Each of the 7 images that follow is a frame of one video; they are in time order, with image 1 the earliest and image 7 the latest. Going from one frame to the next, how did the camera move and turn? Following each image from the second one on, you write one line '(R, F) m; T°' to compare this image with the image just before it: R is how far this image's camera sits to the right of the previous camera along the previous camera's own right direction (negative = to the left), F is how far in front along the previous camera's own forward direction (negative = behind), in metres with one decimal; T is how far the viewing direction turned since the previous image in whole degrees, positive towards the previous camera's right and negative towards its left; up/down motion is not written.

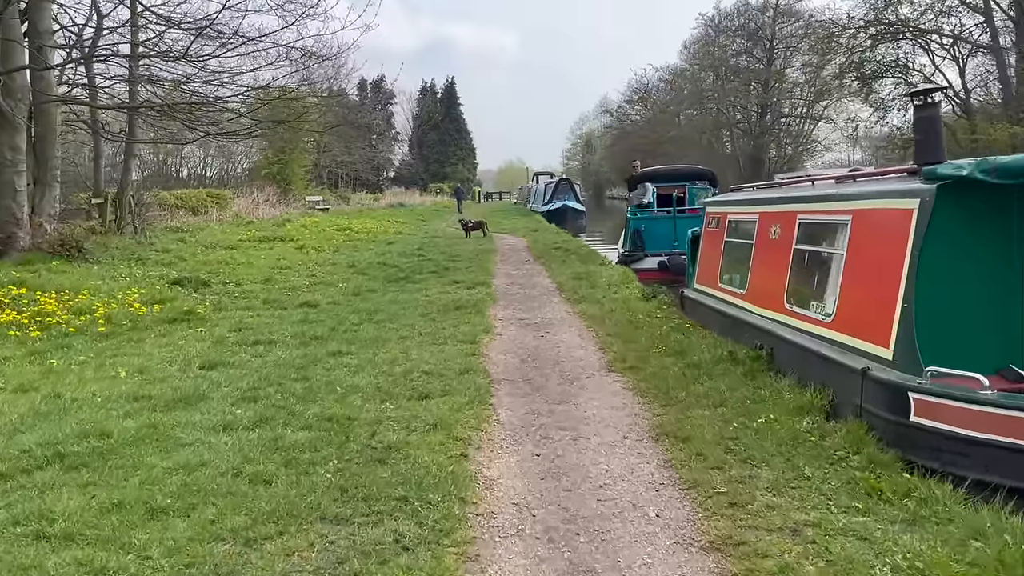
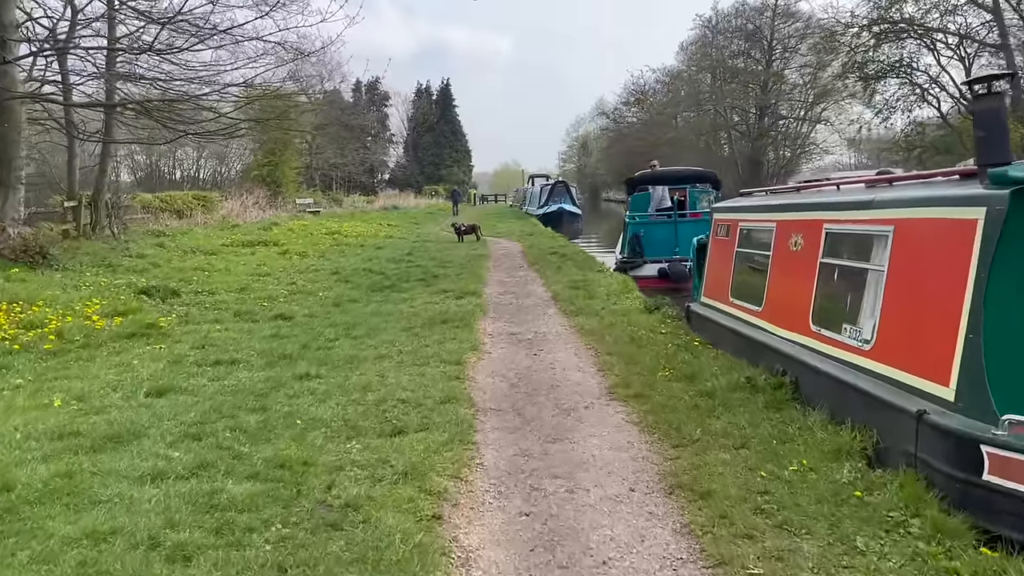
(+0.1, +0.8) m; 0°
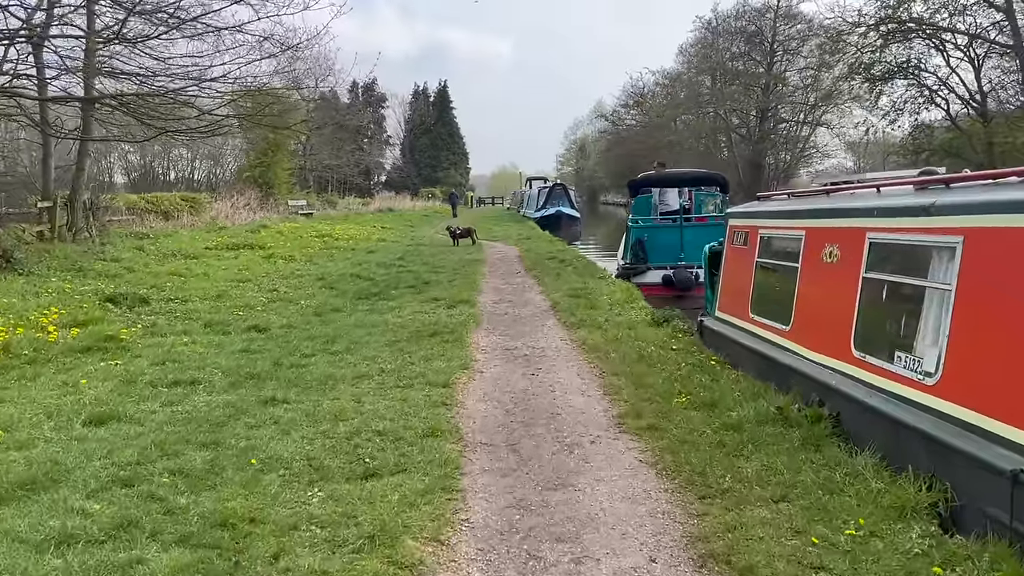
(0.0, +0.8) m; 0°
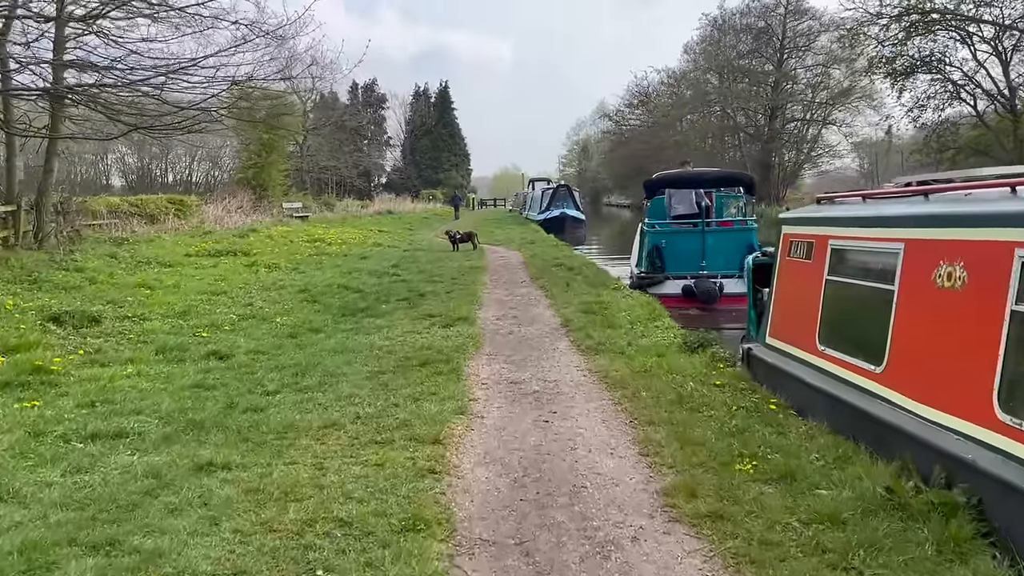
(0.0, +1.4) m; 0°
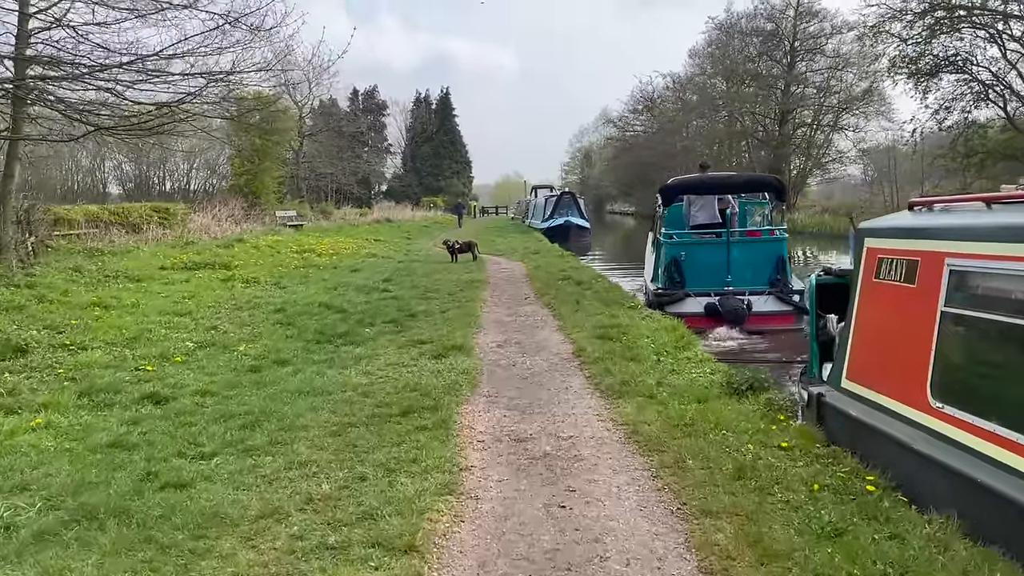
(0.0, +1.4) m; 0°
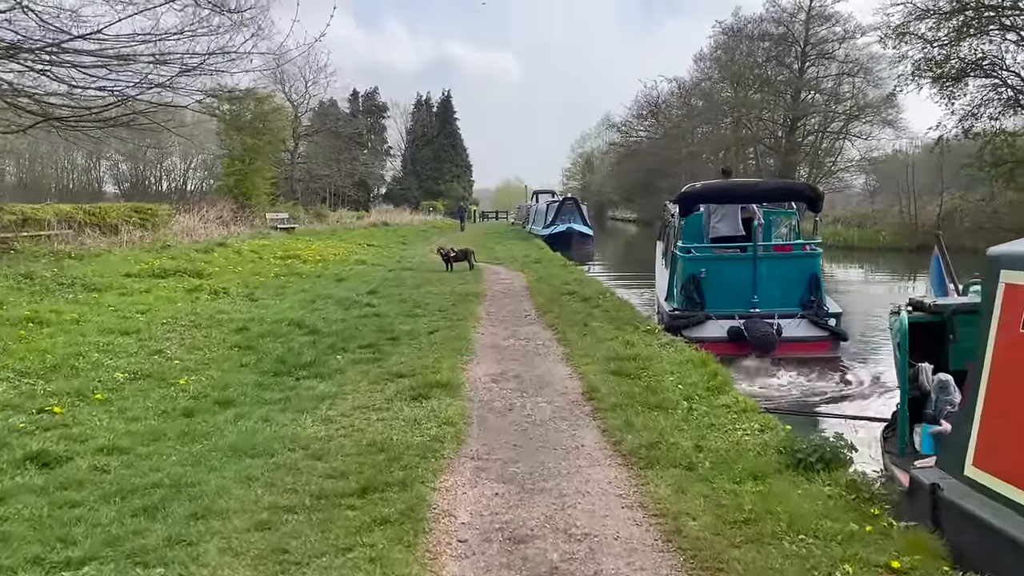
(0.0, +1.5) m; 0°
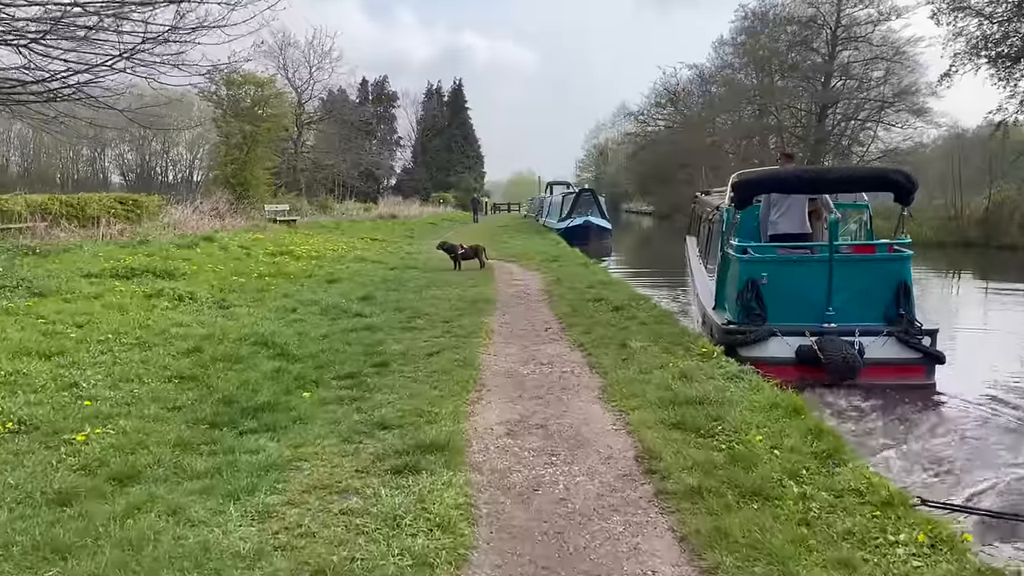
(-0.1, +2.0) m; -1°
